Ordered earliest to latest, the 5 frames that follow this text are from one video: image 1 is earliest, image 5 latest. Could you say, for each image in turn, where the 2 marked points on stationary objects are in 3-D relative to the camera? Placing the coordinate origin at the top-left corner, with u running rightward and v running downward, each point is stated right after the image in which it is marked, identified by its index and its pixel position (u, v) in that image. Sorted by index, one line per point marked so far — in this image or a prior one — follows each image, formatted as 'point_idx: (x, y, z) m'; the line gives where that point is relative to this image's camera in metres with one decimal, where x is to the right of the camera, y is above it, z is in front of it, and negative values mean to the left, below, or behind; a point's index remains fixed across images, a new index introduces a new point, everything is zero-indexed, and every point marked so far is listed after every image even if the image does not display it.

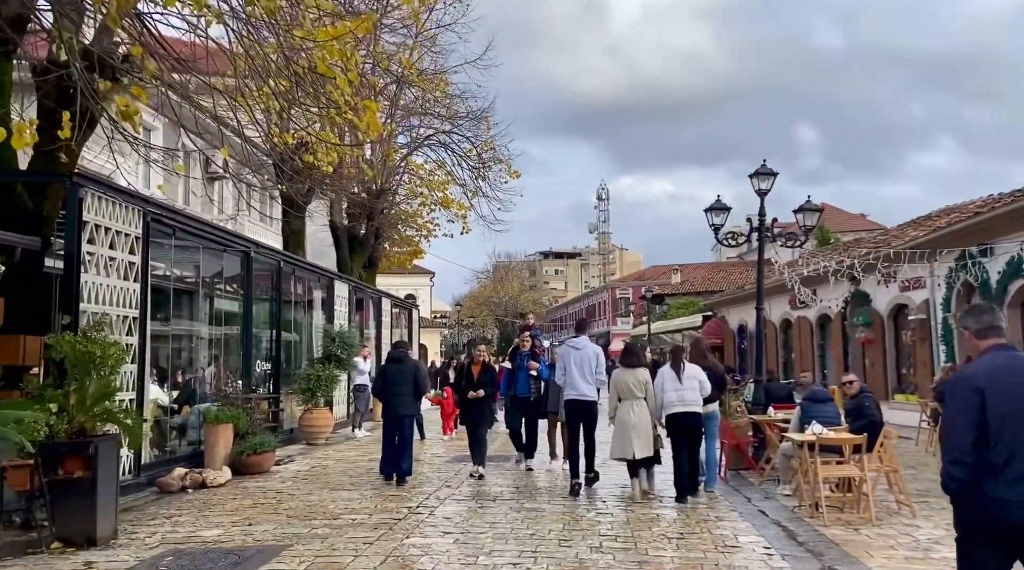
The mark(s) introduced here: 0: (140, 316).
0: (-4.1, -0.3, +10.6) m
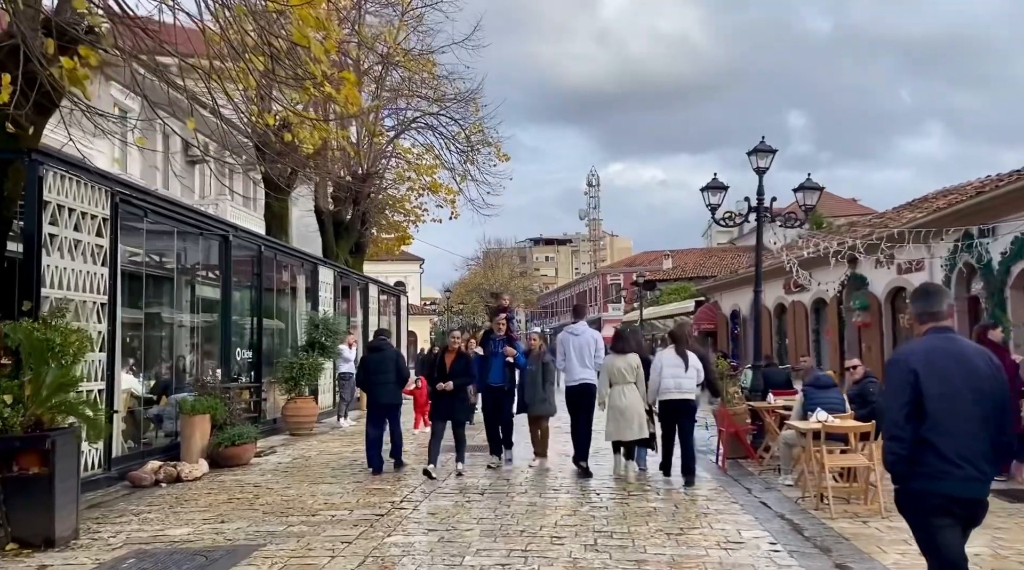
0: (-4.2, -0.2, +10.1) m
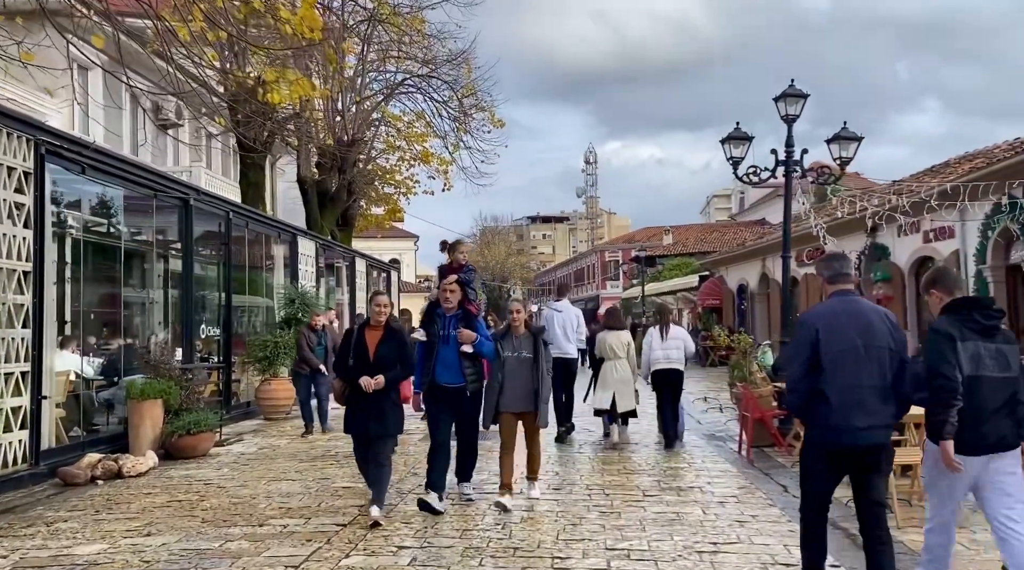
0: (-4.3, +0.1, +8.6) m
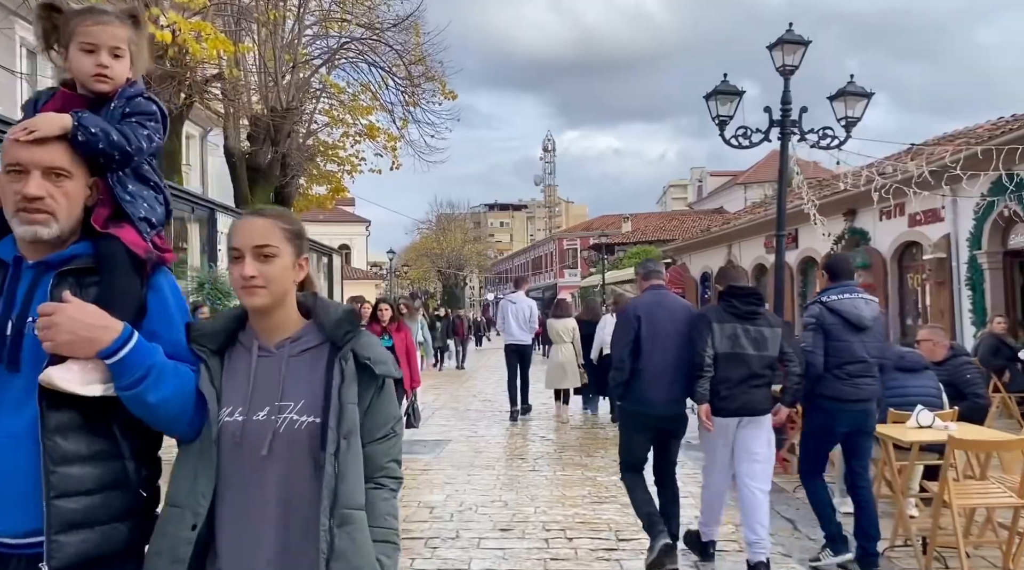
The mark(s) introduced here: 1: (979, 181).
0: (-4.7, +0.3, +6.6) m
1: (+6.7, +1.5, +13.7) m
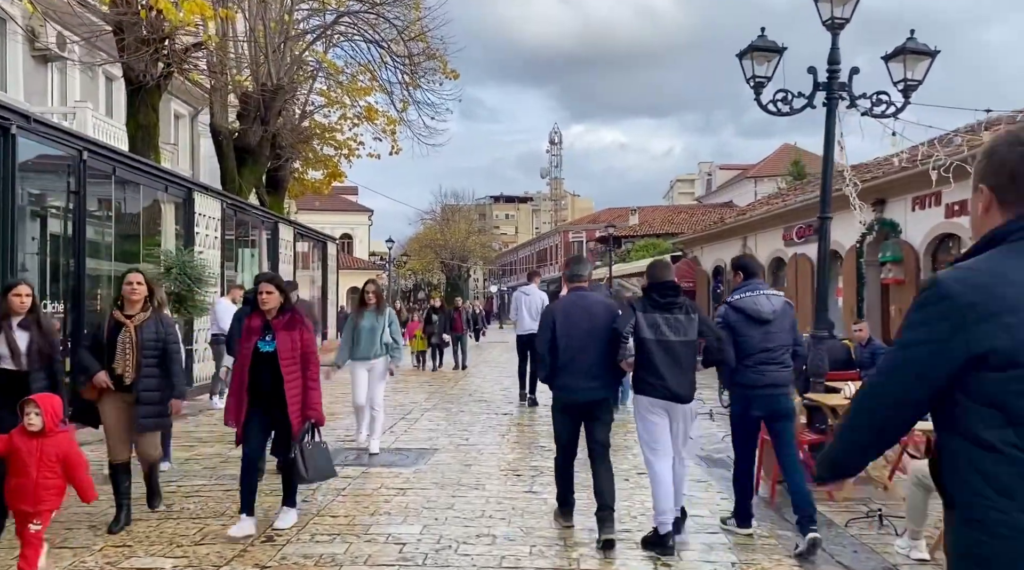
0: (-4.7, +0.4, +5.4) m
1: (+6.7, +1.5, +12.4) m
